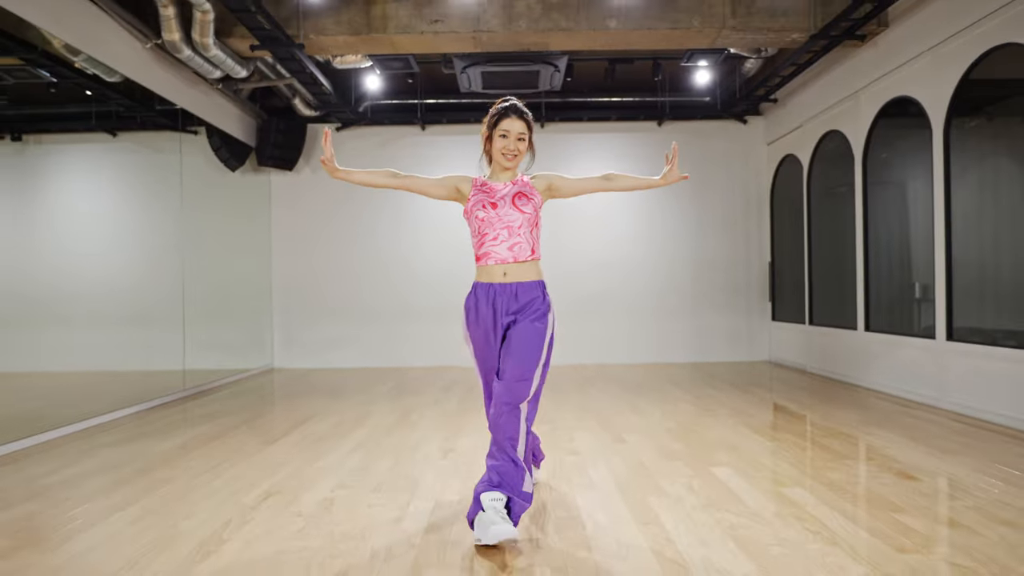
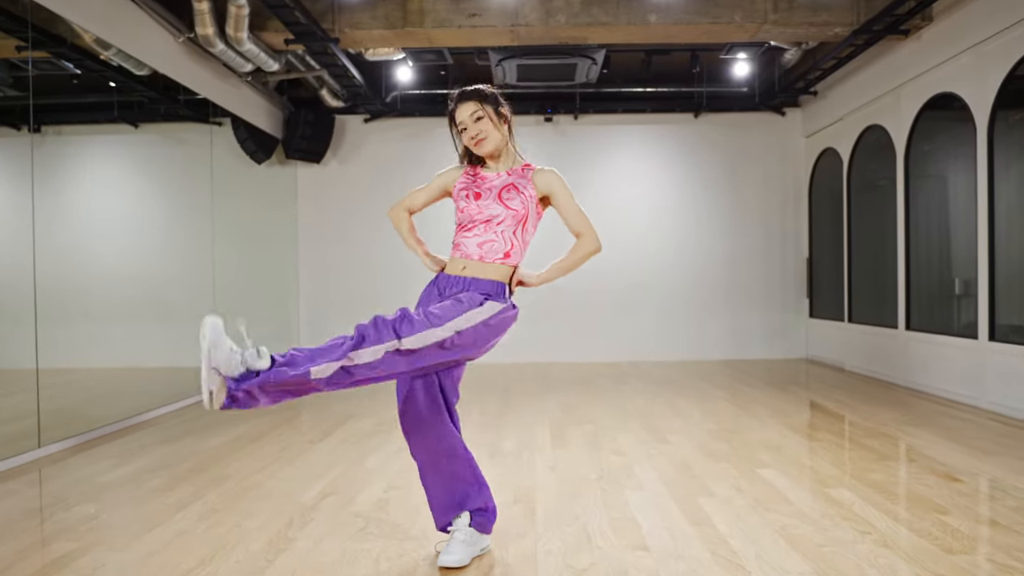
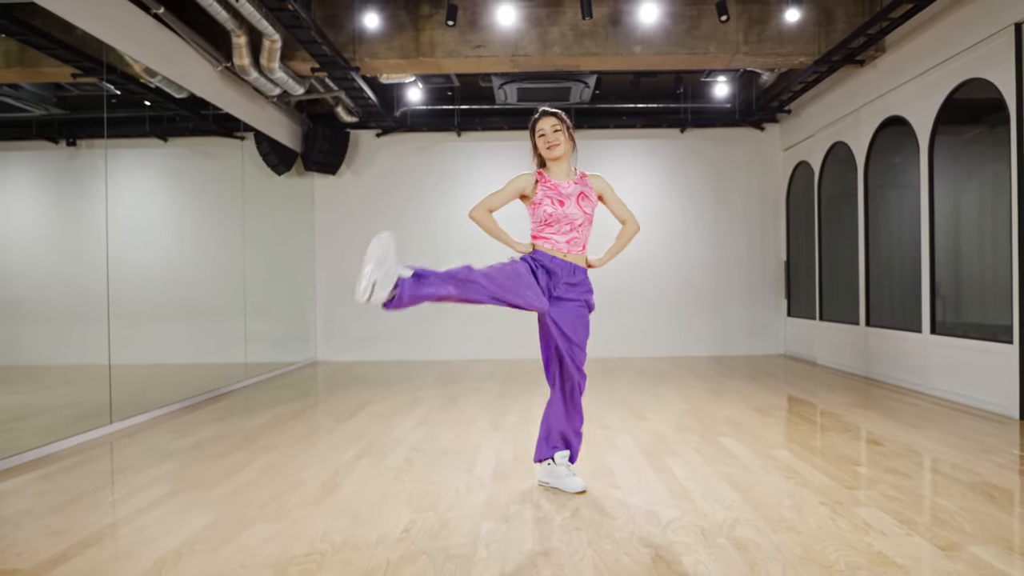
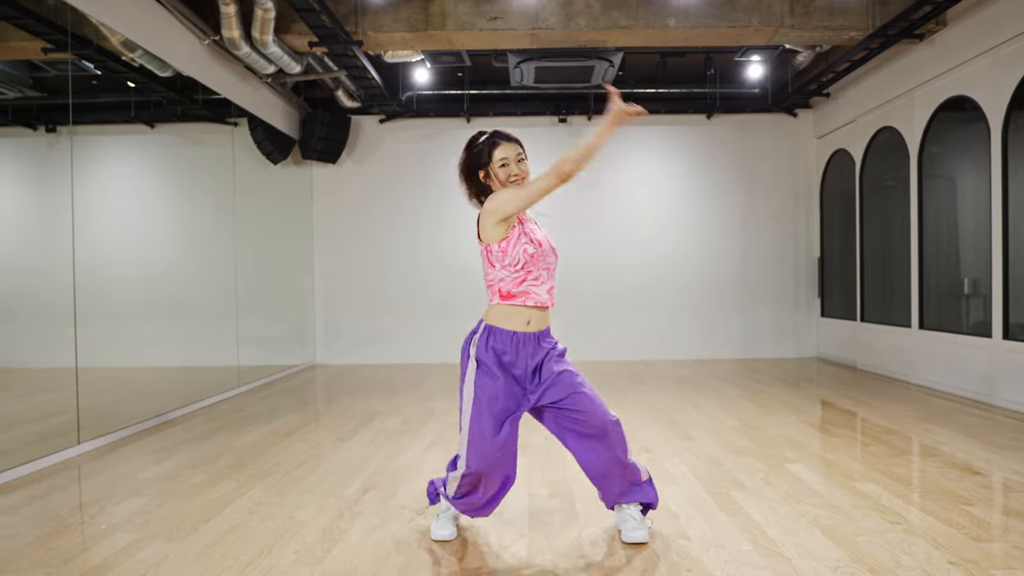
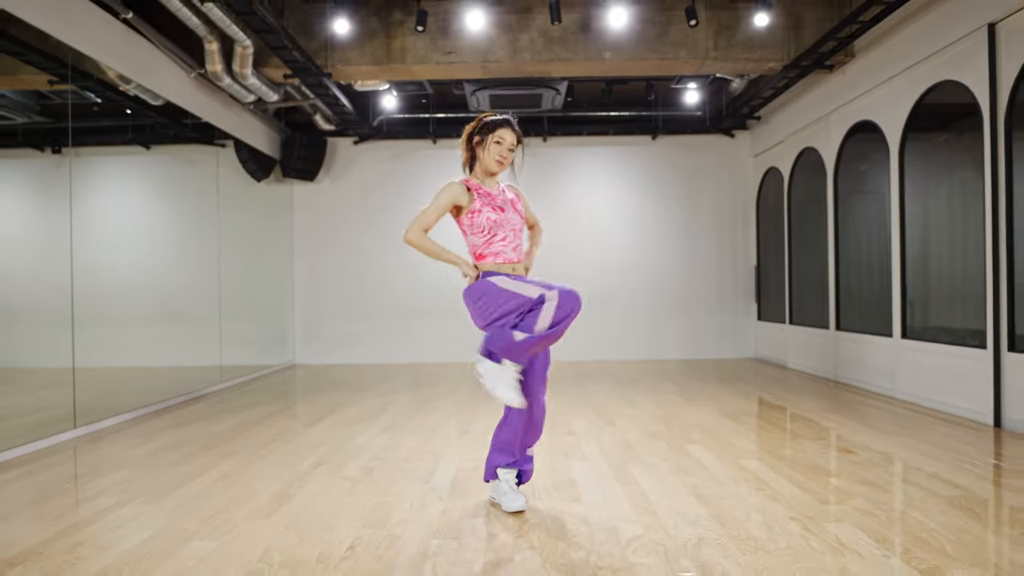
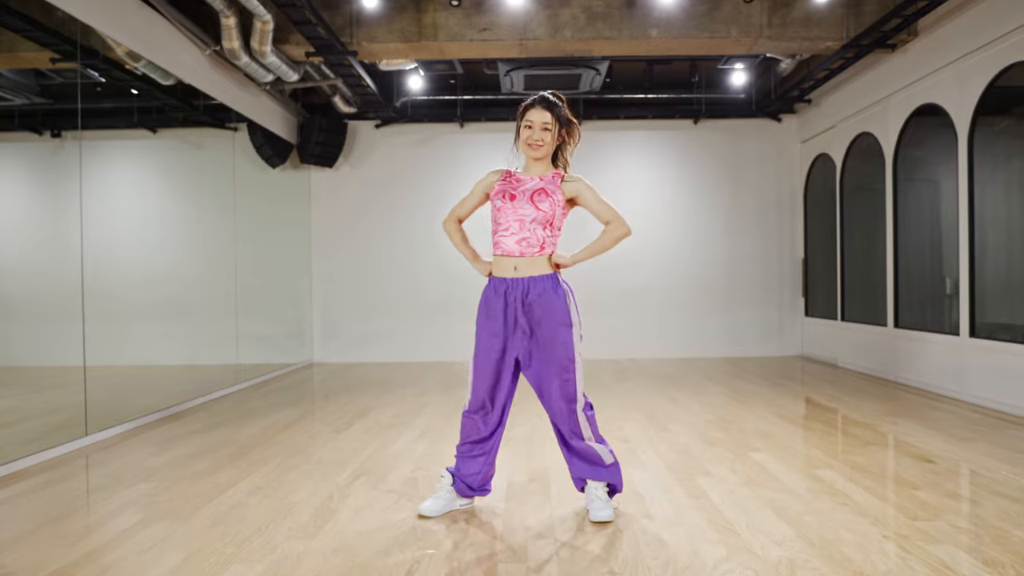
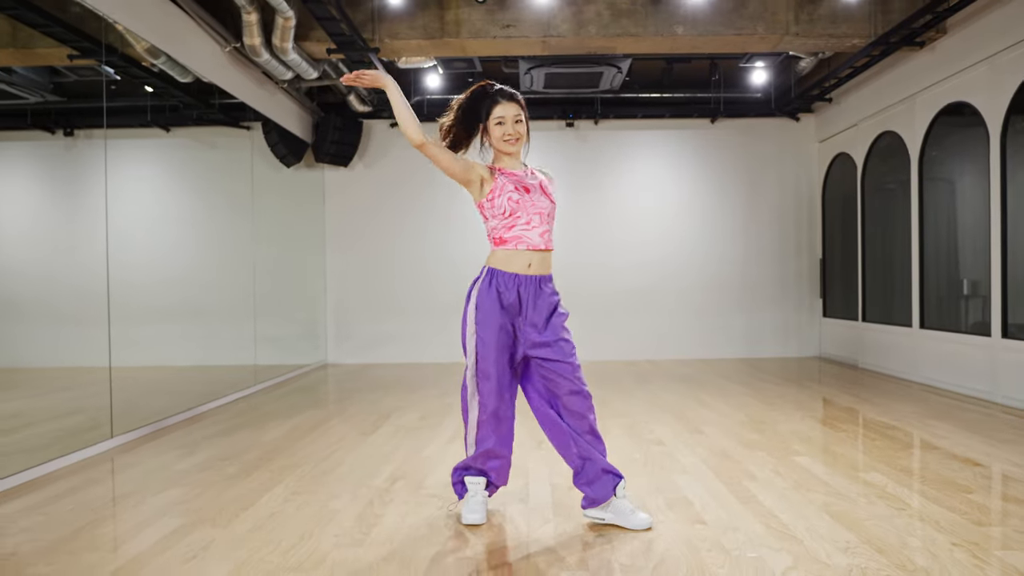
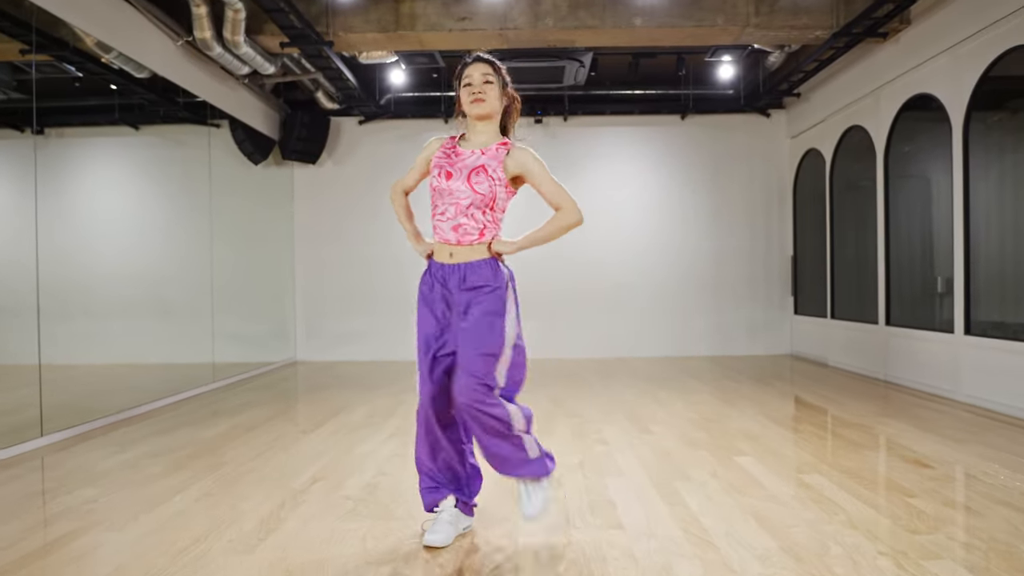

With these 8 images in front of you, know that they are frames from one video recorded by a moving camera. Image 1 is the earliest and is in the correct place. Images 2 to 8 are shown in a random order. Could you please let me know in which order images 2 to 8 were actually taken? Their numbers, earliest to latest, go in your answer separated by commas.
5, 8, 2, 3, 6, 4, 7
